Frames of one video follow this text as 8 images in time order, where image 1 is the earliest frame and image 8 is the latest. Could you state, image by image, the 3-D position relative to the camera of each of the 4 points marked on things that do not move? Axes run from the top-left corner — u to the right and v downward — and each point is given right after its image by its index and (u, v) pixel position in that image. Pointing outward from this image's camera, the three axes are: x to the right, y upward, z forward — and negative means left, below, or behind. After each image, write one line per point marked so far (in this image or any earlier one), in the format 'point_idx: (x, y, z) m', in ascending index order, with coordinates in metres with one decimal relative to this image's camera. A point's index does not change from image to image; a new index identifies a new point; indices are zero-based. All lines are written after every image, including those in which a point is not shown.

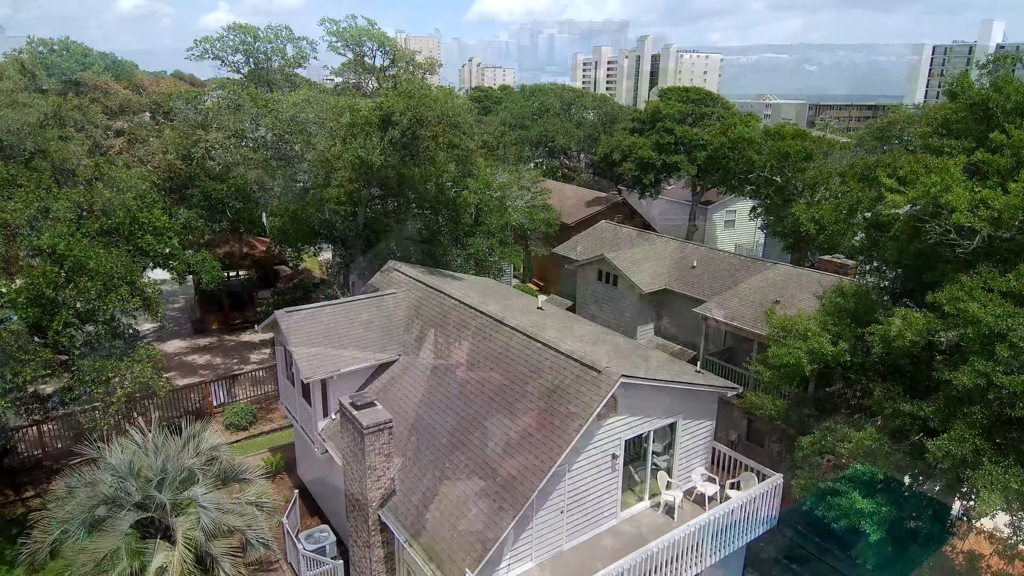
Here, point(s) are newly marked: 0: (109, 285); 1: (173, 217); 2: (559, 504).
0: (-9.3, +0.1, +15.0) m
1: (-9.8, +2.0, +18.5) m
2: (+0.9, -4.0, +11.9) m
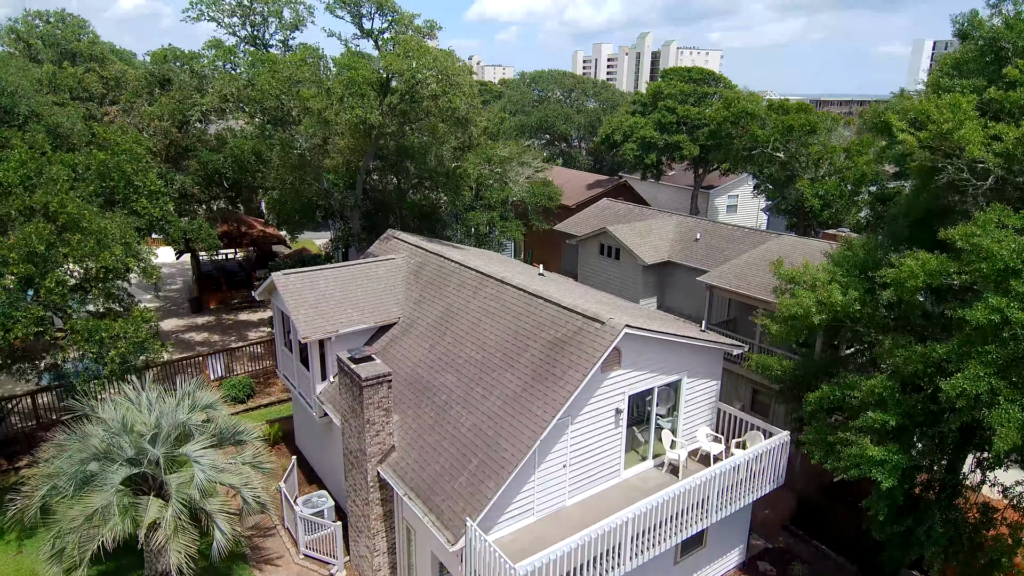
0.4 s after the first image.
0: (-9.3, +1.0, +14.7) m
1: (-9.7, +2.9, +18.2) m
2: (+0.9, -3.0, +11.6) m
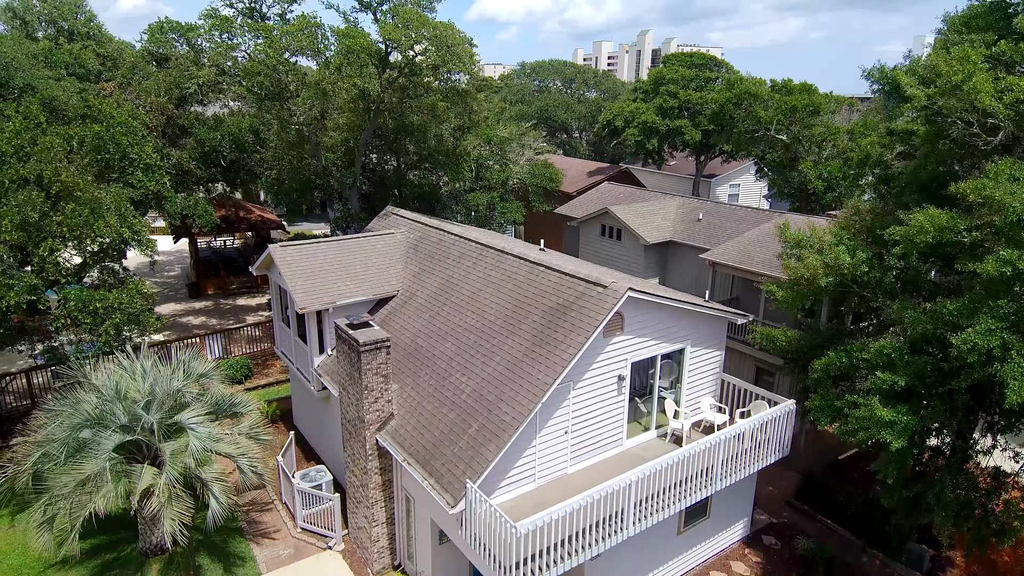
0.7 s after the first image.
0: (-9.3, +1.7, +14.5) m
1: (-9.7, +3.6, +18.0) m
2: (+0.9, -2.4, +11.4) m
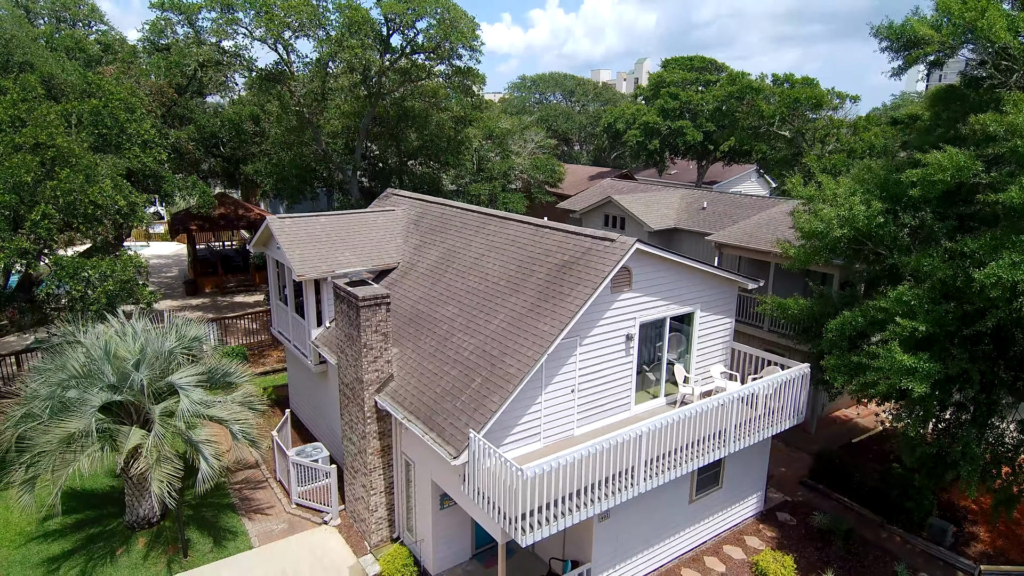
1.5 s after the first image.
0: (-9.2, +2.3, +14.2) m
1: (-9.7, +4.1, +17.8) m
2: (+1.0, -1.6, +11.0) m
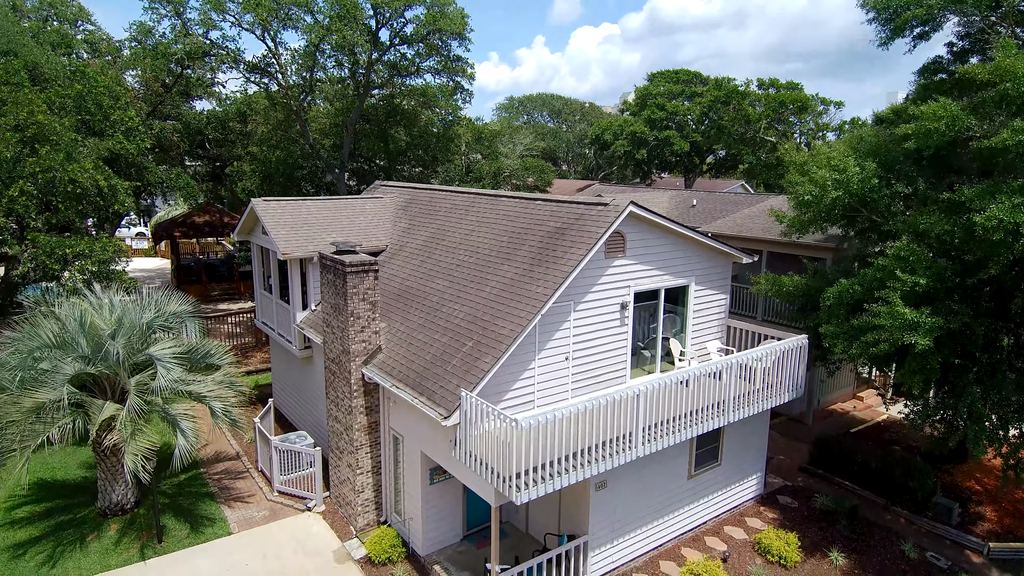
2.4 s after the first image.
0: (-9.4, +2.7, +13.9) m
1: (-9.9, +4.3, +17.6) m
2: (+0.9, -1.0, +10.6) m
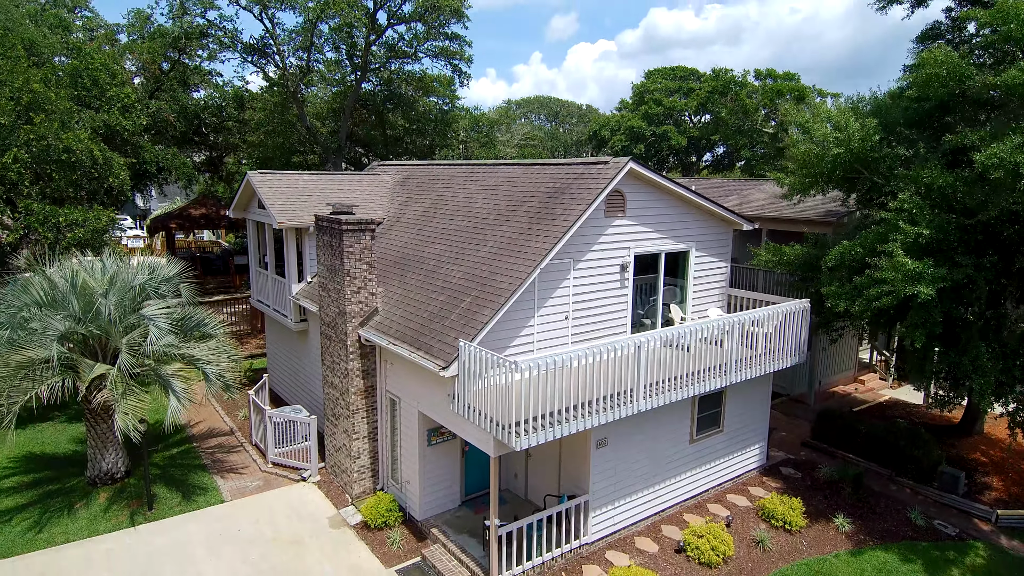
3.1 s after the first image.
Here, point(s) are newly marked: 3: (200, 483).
0: (-9.4, +3.3, +13.8) m
1: (-10.0, +4.8, +17.5) m
2: (+0.8, -0.3, +10.5) m
3: (-5.7, -3.6, +11.9) m
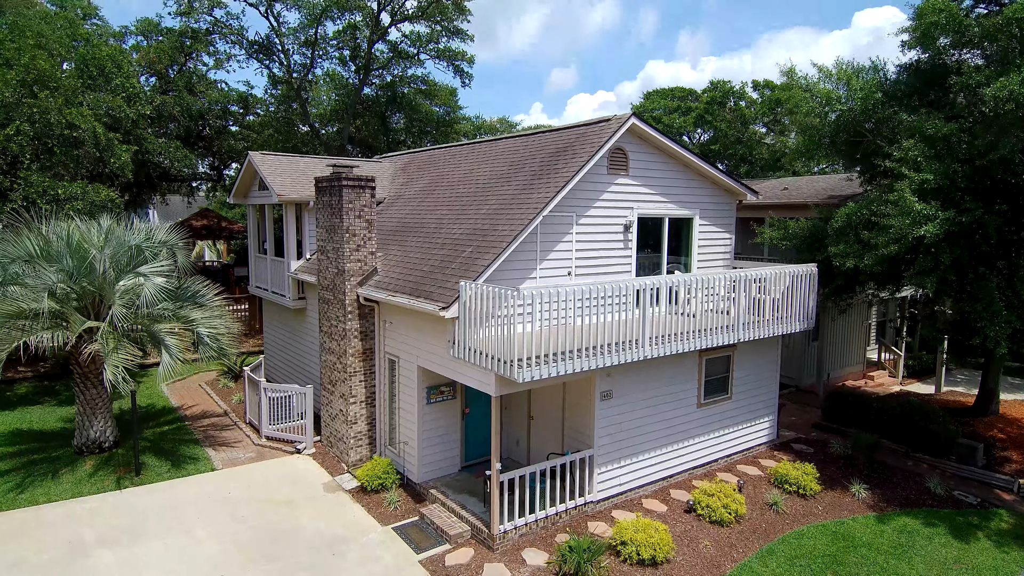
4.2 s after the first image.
0: (-9.4, +3.8, +13.9) m
1: (-9.9, +5.0, +17.6) m
2: (+0.9, +0.4, +10.3) m
3: (-5.7, -3.0, +11.5) m
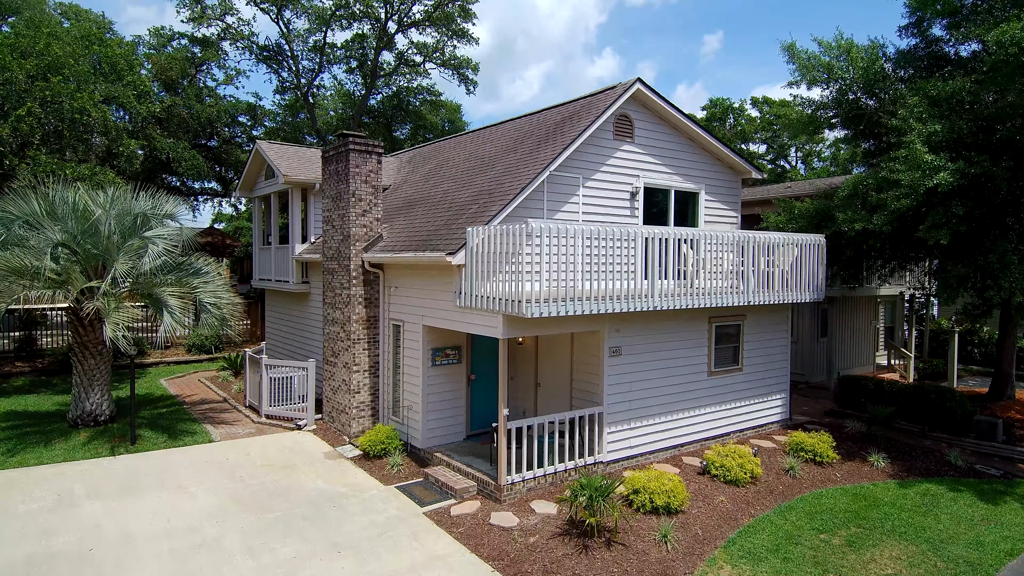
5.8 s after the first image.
0: (-9.3, +4.1, +14.1) m
1: (-9.8, +5.0, +17.9) m
2: (+1.0, +1.0, +10.2) m
3: (-5.6, -2.5, +11.2) m
